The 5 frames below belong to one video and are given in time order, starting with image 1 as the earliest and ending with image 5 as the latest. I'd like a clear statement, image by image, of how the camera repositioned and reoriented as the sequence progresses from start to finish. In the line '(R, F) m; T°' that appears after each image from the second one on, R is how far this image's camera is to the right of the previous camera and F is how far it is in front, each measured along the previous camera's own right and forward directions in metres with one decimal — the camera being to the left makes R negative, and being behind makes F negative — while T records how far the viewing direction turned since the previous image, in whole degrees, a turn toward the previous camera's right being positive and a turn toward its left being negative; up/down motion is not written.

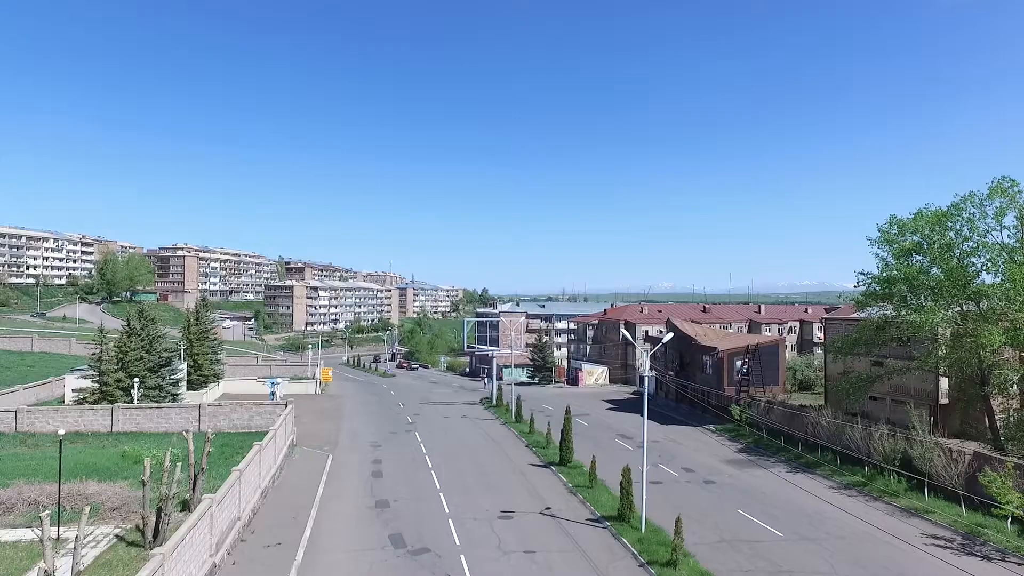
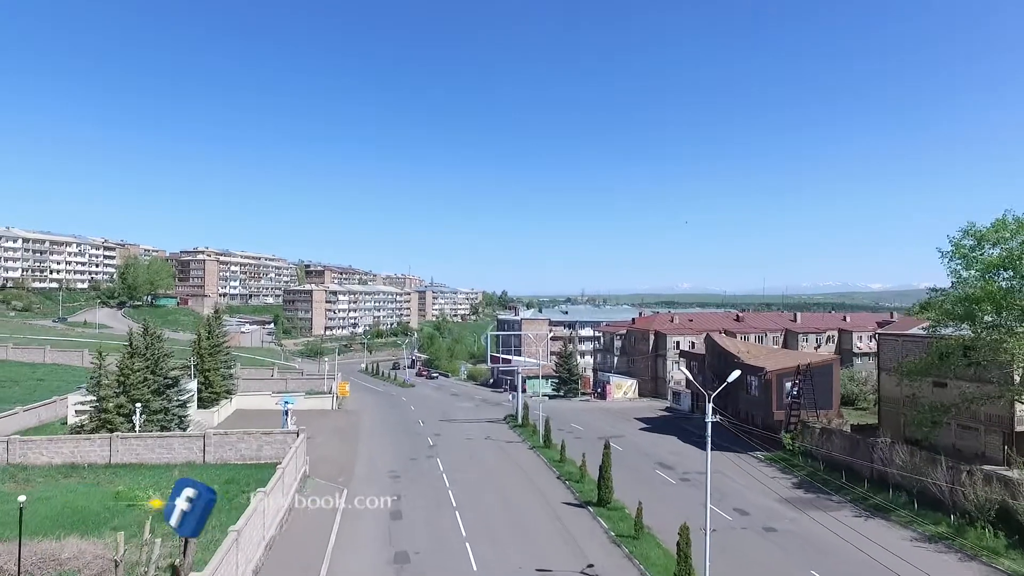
(-0.4, +1.8) m; -2°
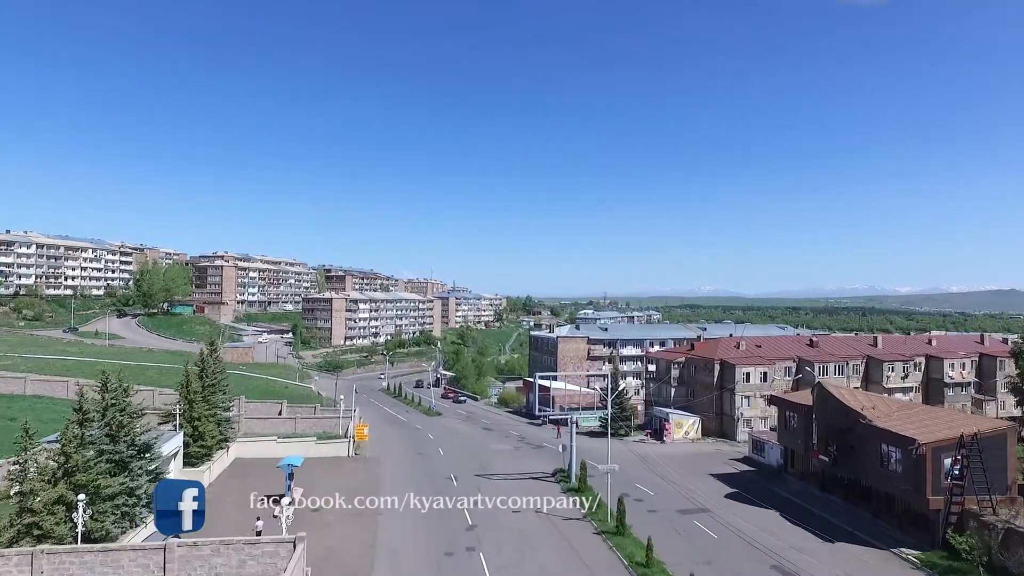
(-1.3, +5.2) m; -2°
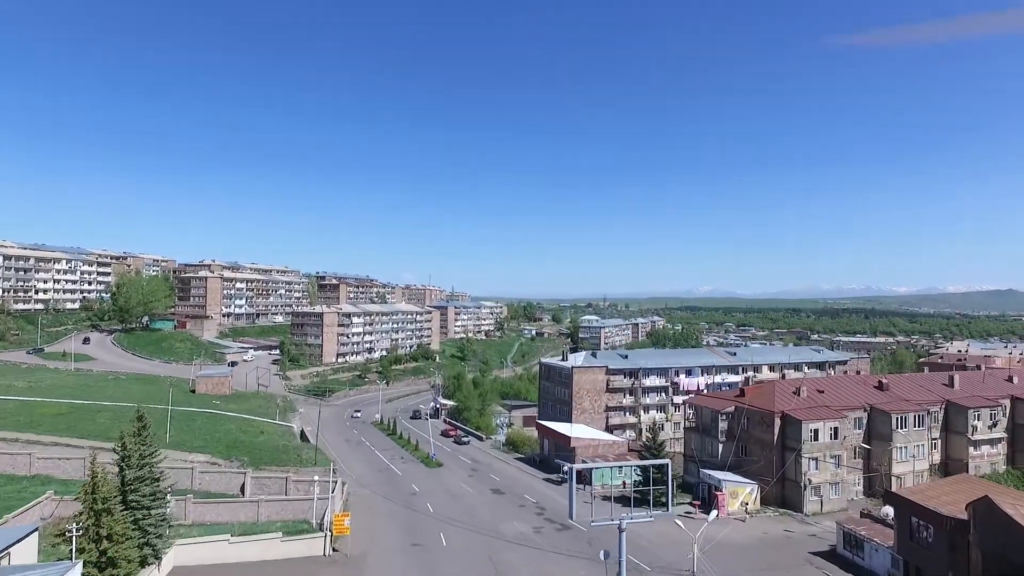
(-0.9, +6.2) m; 0°
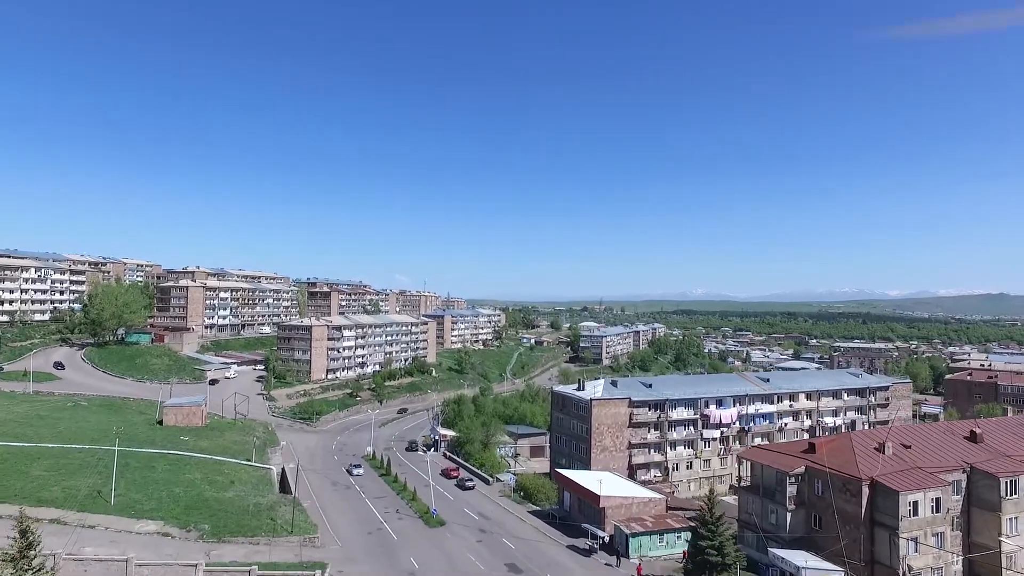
(-1.2, +5.7) m; +1°
